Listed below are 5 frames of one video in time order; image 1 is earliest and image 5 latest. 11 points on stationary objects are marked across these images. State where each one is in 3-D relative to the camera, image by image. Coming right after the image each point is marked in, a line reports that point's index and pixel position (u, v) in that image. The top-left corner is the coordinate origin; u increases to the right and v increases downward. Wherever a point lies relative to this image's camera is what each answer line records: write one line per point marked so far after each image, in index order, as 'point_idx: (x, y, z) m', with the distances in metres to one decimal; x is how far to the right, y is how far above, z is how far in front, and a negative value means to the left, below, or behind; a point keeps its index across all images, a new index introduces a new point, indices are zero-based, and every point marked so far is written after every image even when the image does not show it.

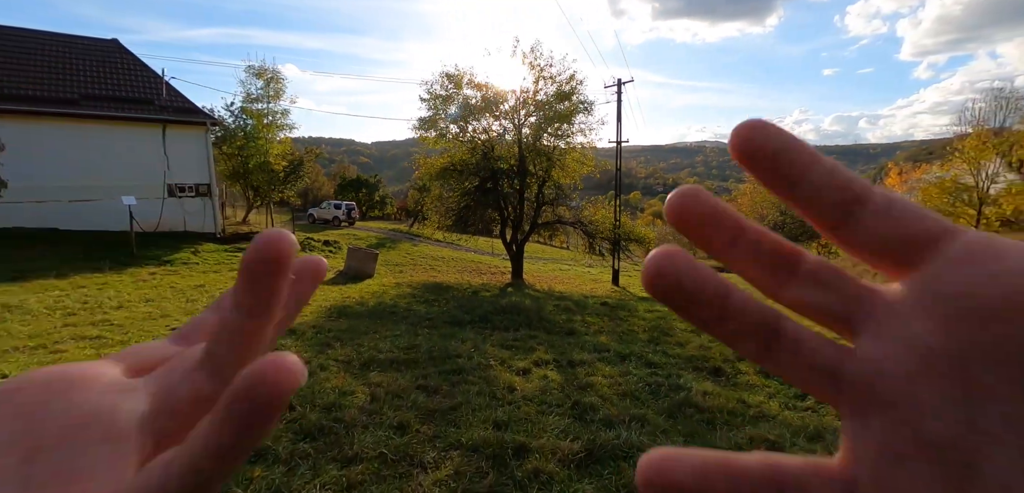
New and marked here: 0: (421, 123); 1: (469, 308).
0: (-3.9, +5.2, +19.3) m
1: (-1.0, -1.4, +10.1) m
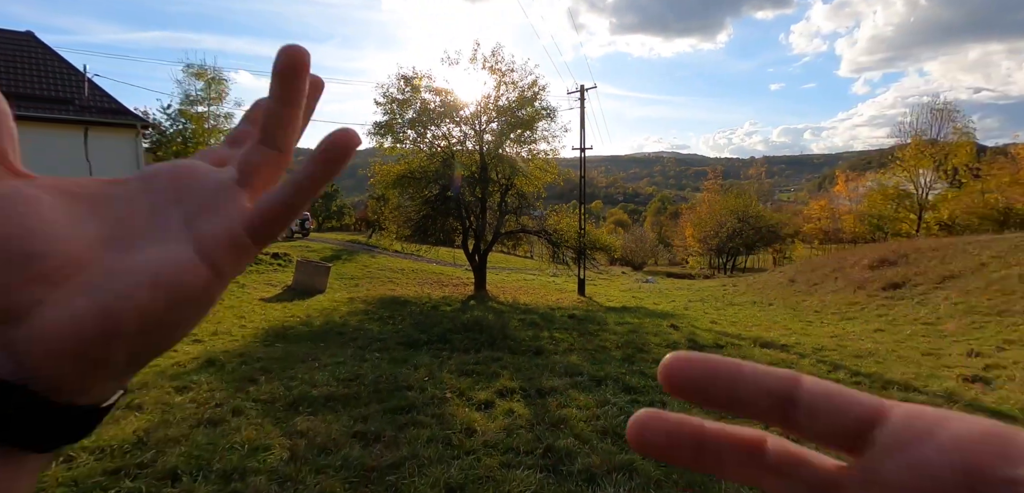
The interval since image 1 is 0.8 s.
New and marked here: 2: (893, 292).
0: (-5.4, +4.7, +18.2) m
1: (-1.7, -1.6, +9.2) m
2: (+11.7, -1.4, +14.1) m
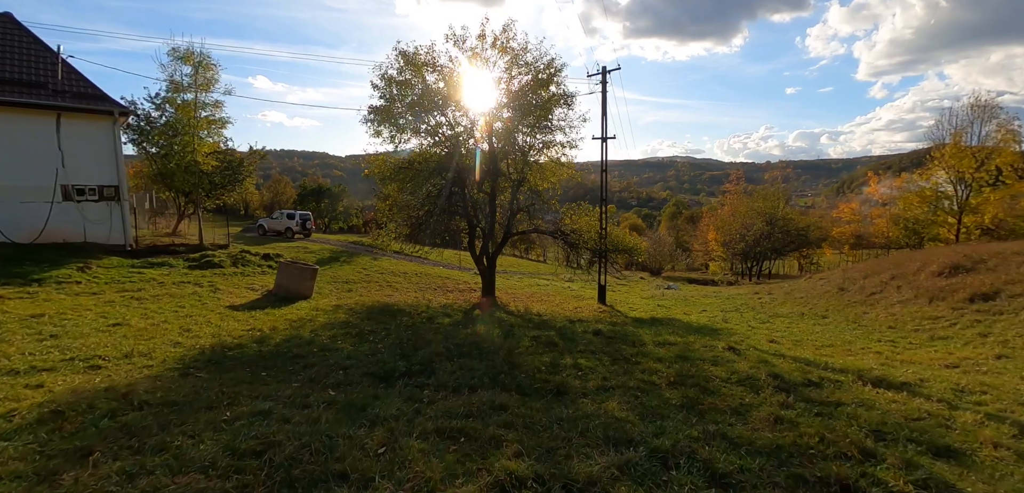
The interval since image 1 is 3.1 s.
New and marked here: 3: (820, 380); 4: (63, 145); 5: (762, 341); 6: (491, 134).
0: (-5.0, +4.7, +16.3) m
1: (-1.6, -1.6, +7.1) m
2: (+12.0, -1.5, +11.6) m
3: (+3.8, -1.7, +5.7) m
4: (-16.4, +3.7, +16.7) m
5: (+5.2, -2.0, +9.4) m
6: (-0.7, +4.0, +16.3) m
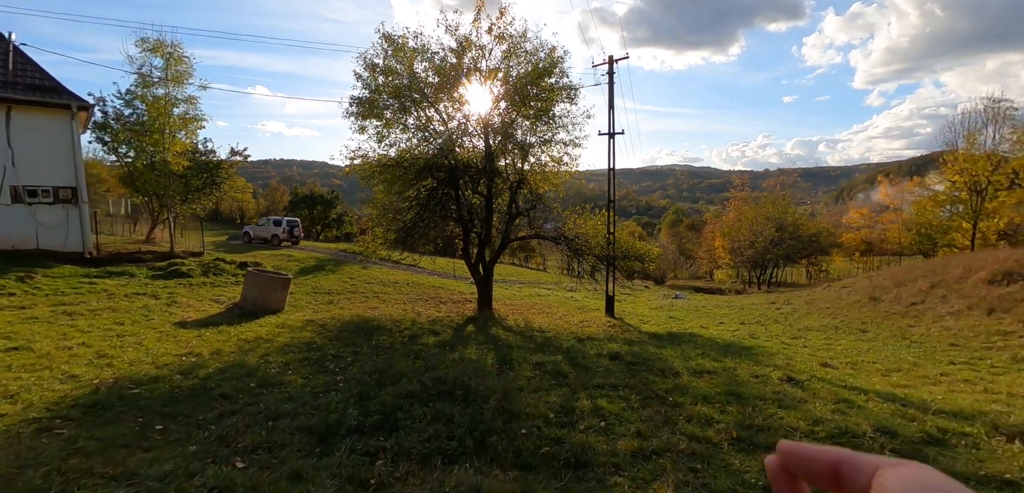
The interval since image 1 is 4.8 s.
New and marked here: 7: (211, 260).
0: (-5.0, +4.5, +14.7) m
1: (-1.6, -1.6, +5.5) m
2: (+11.9, -1.5, +10.0) m
3: (+3.8, -1.7, +4.0) m
4: (-16.5, +3.4, +15.1) m
5: (+5.1, -2.0, +7.8) m
6: (-0.8, +3.8, +14.7) m
7: (-12.1, -0.6, +18.3) m
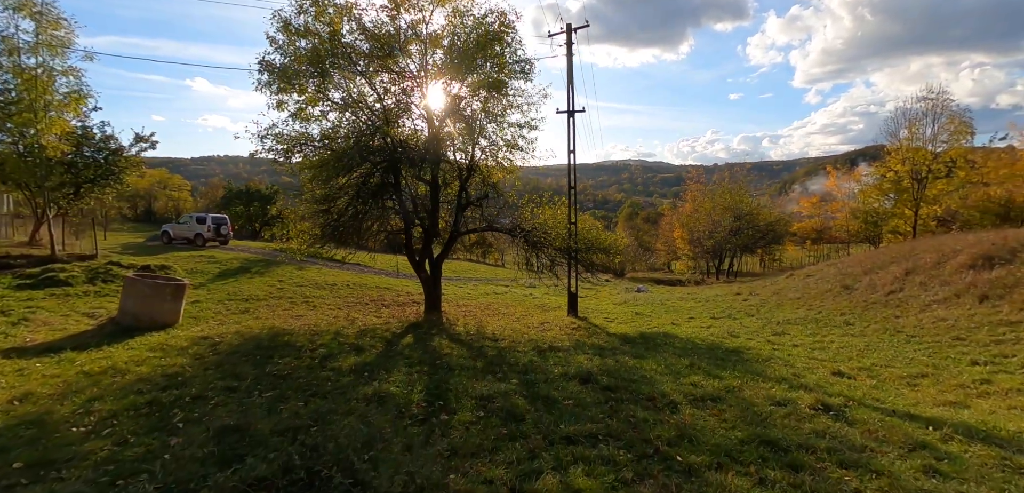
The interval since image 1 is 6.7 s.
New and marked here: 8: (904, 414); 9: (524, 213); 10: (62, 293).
0: (-6.5, +4.6, +12.3) m
1: (-2.2, -1.5, +3.5) m
2: (+10.9, -1.1, +9.1) m
3: (+3.4, -1.5, +2.5) m
4: (-17.9, +3.3, +11.7) m
5: (+4.4, -1.8, +6.3) m
6: (-2.3, +3.9, +12.7) m
7: (-13.7, -0.6, +15.4) m
8: (+3.8, -1.6, +4.4) m
9: (+0.4, +1.1, +14.8) m
10: (-12.1, -1.2, +12.3) m
